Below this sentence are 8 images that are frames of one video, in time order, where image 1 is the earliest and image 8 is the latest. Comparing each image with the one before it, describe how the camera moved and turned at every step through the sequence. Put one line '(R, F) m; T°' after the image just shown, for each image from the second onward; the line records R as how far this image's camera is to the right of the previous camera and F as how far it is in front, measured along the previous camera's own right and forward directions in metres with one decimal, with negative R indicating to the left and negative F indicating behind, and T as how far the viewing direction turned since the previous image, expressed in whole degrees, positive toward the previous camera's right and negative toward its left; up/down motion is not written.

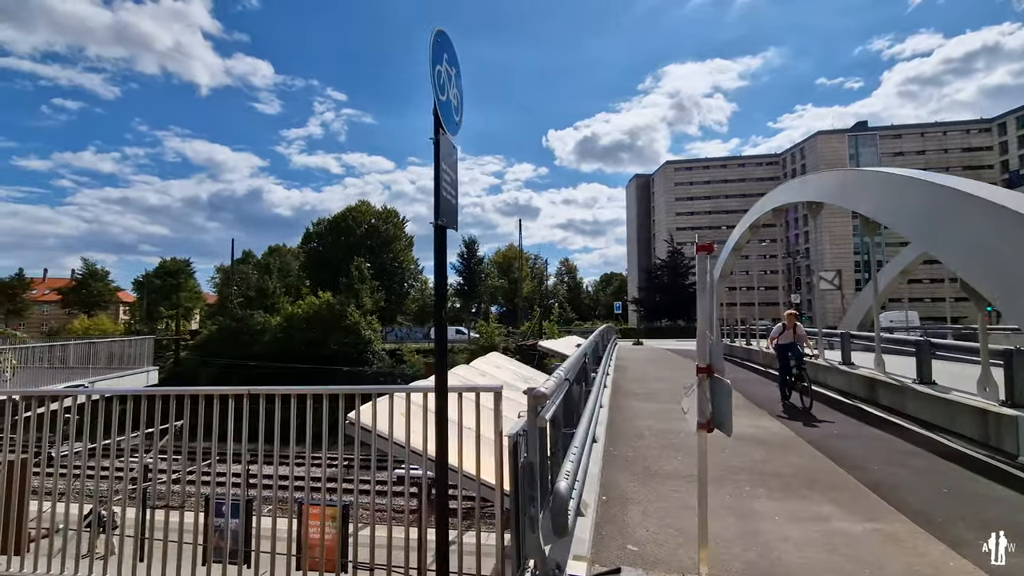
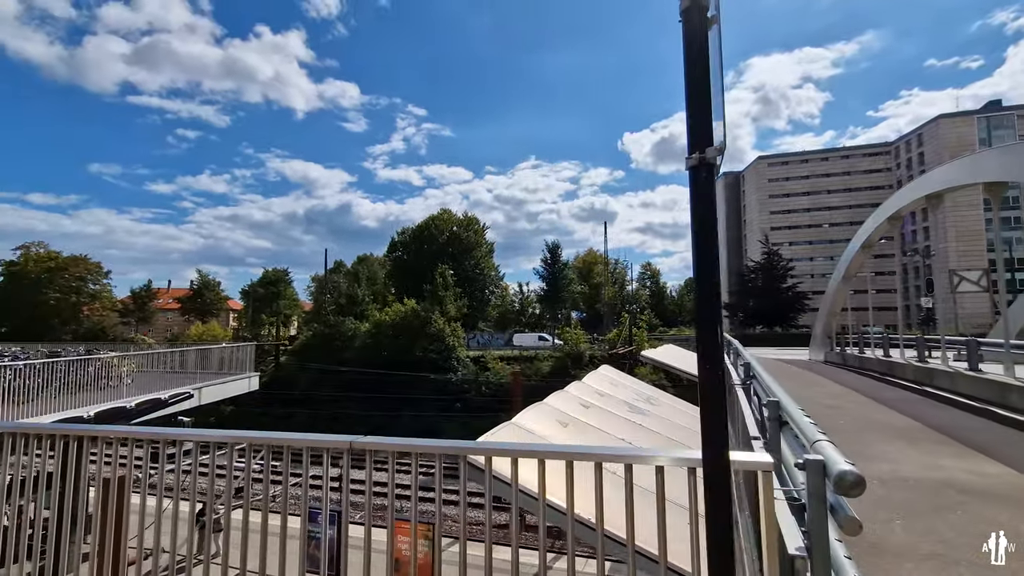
(-0.5, +0.9) m; -9°
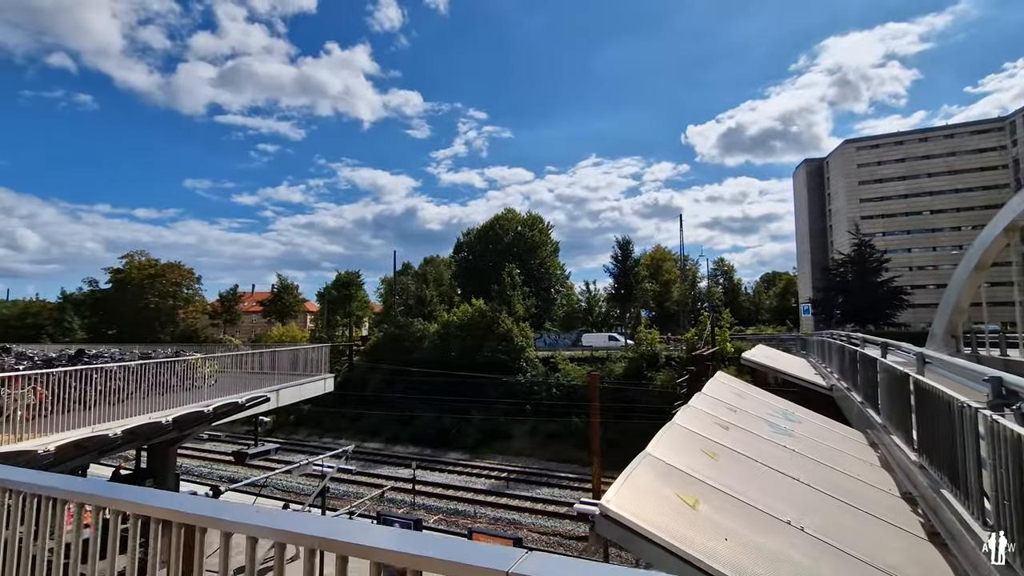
(-0.4, +0.8) m; -7°
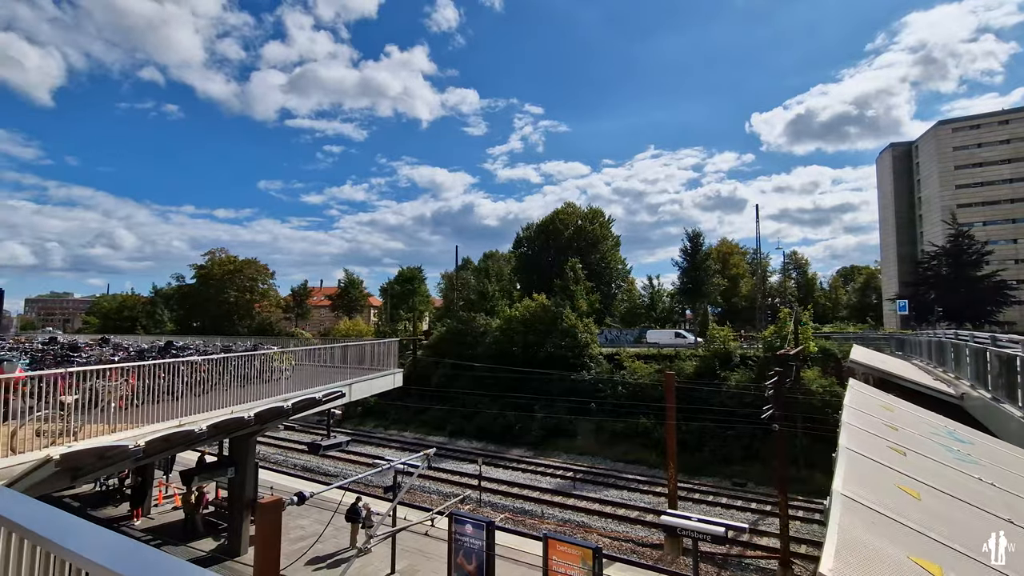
(-0.4, +0.5) m; -6°
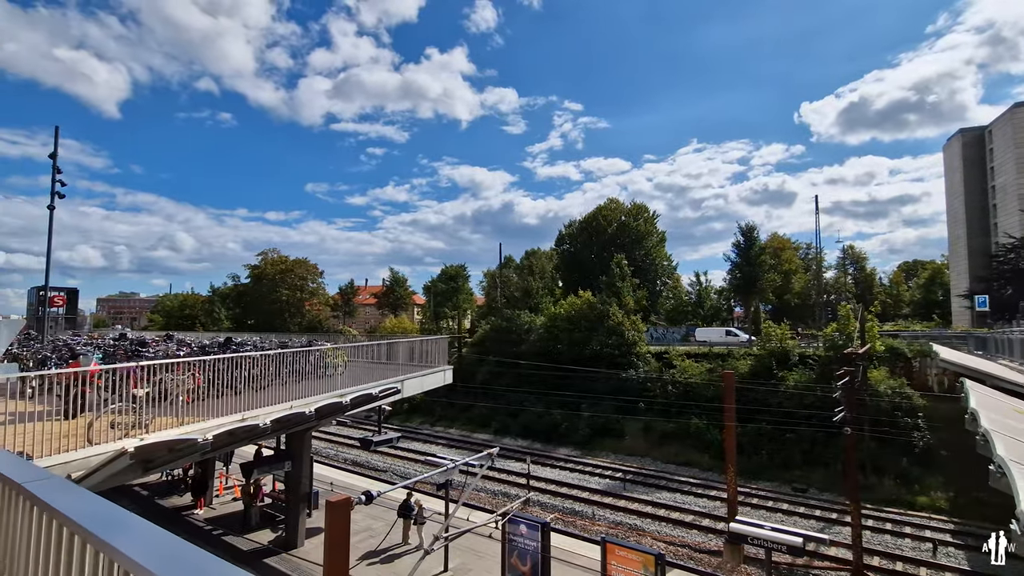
(-0.3, +0.3) m; -5°
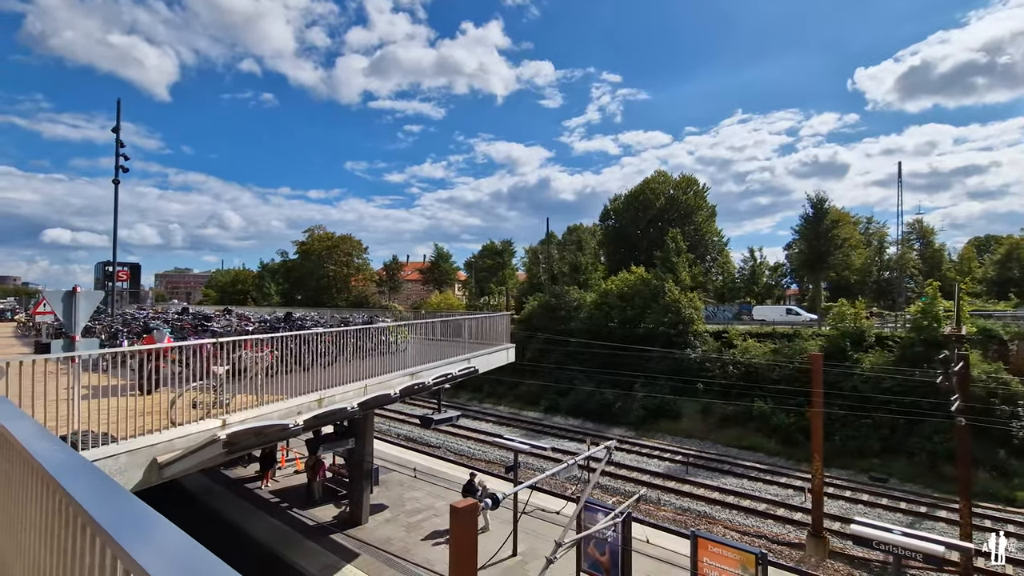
(-0.9, +0.8) m; -4°
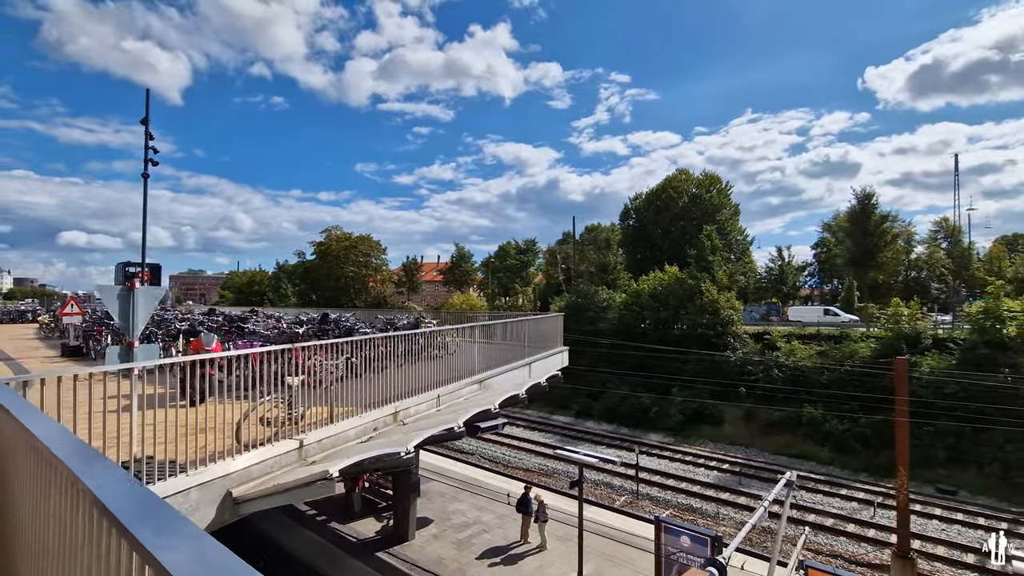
(-1.2, +1.0) m; -1°
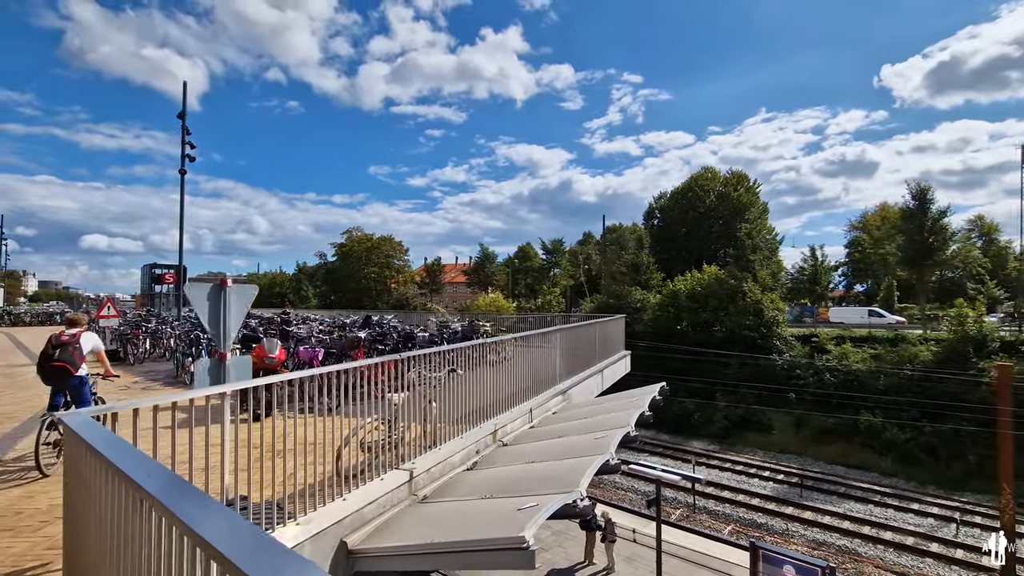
(-1.1, +0.9) m; -1°
